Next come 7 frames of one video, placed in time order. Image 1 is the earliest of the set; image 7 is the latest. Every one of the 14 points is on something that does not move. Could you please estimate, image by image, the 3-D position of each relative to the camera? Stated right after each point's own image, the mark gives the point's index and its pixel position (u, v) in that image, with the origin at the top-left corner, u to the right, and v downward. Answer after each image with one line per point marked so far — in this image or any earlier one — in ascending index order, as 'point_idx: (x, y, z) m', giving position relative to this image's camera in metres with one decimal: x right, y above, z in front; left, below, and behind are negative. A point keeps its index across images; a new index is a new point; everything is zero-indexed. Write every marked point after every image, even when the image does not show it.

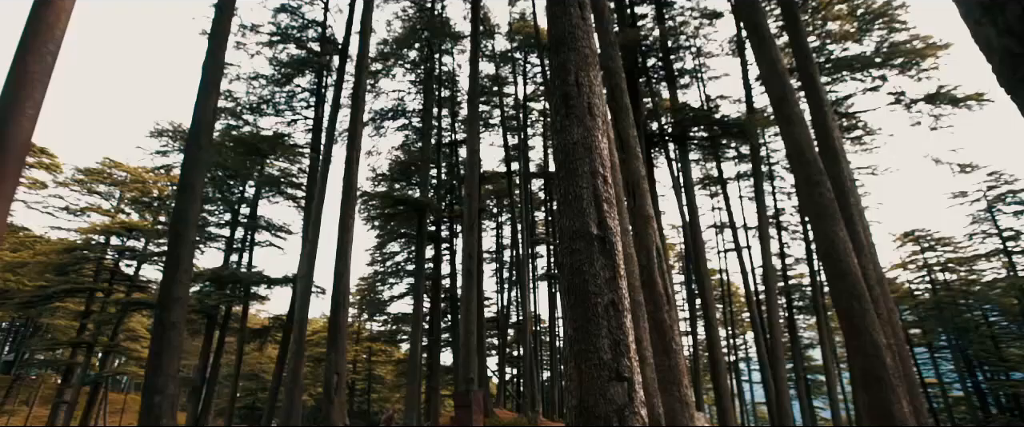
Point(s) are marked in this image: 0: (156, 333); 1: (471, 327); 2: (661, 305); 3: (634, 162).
0: (-4.1, -1.3, +5.9) m
1: (-0.9, -2.8, +12.6) m
2: (+1.4, -0.9, +5.1) m
3: (+1.4, +0.6, +6.2) m
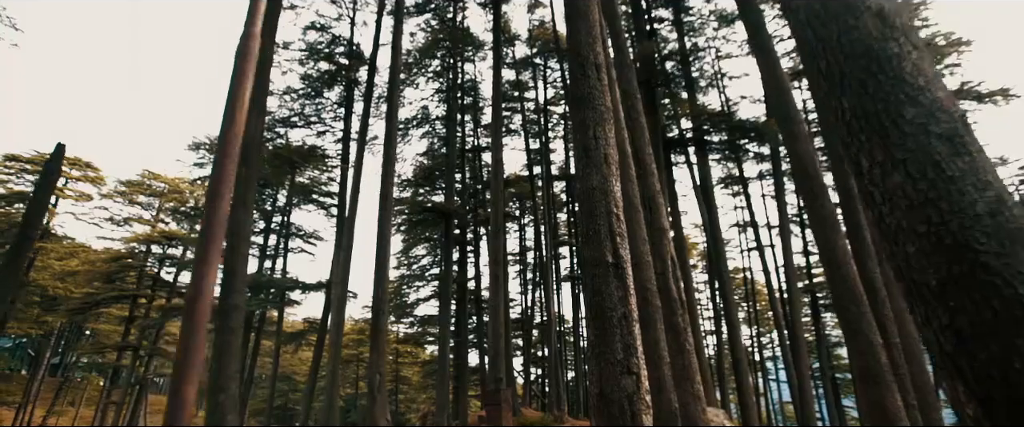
0: (-3.7, -1.6, +6.6) m
1: (-0.3, -2.9, +13.1) m
2: (+1.7, -1.0, +5.6) m
3: (+1.7, +0.5, +6.7) m
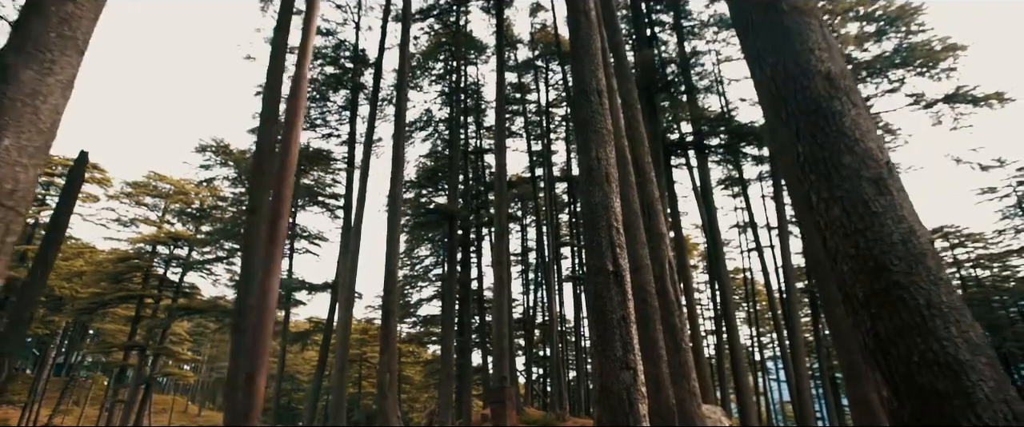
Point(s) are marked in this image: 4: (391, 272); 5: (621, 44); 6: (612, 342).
0: (-3.7, -1.6, +6.9) m
1: (-0.2, -3.0, +13.4) m
2: (+1.8, -1.1, +5.9) m
3: (+1.8, +0.4, +7.0) m
4: (-2.3, -1.1, +10.0) m
5: (+1.7, +2.6, +8.1) m
6: (+0.9, -1.2, +4.7) m
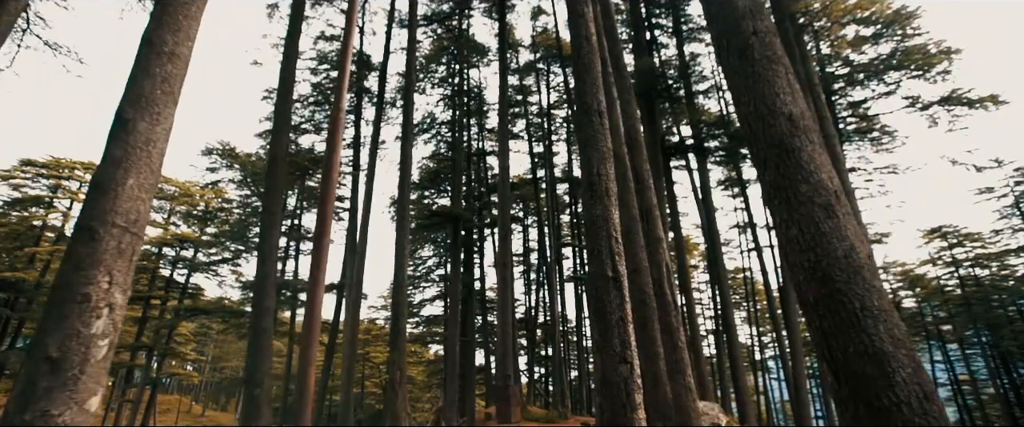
0: (-3.6, -1.7, +7.2) m
1: (-0.1, -3.1, +13.7) m
2: (+1.9, -1.1, +6.2) m
3: (+1.9, +0.3, +7.3) m
4: (-2.2, -1.2, +10.3) m
5: (+1.7, +2.5, +8.4) m
6: (+0.9, -1.2, +5.0) m
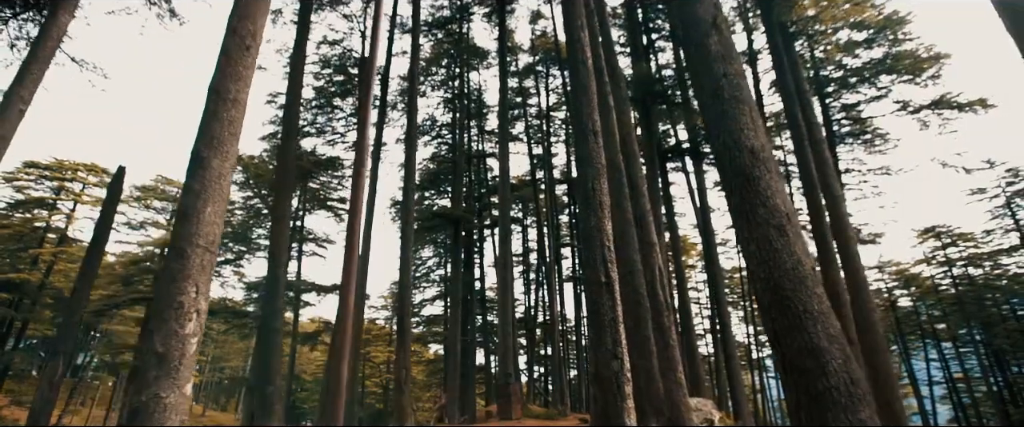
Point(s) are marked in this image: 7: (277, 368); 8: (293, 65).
0: (-3.6, -1.8, +7.6) m
1: (-0.1, -3.1, +14.1) m
2: (+1.9, -1.2, +6.5) m
3: (+1.9, +0.3, +7.6) m
4: (-2.2, -1.2, +10.6) m
5: (+1.7, +2.5, +8.7) m
6: (+1.0, -1.3, +5.3) m
7: (-3.3, -2.2, +7.4) m
8: (-4.2, +2.8, +10.0) m
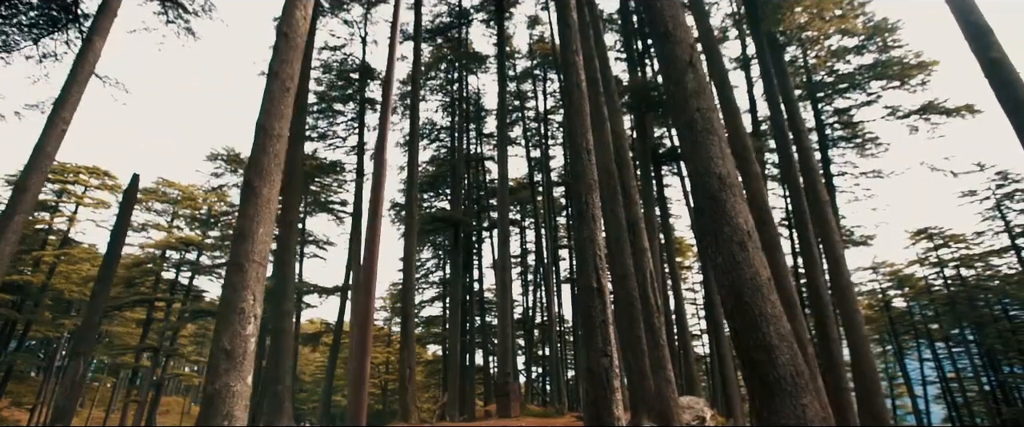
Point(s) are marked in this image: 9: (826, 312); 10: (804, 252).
0: (-3.6, -1.9, +7.9) m
1: (-0.1, -3.2, +14.4) m
2: (+1.9, -1.3, +6.9) m
3: (+1.9, +0.2, +8.0) m
4: (-2.2, -1.3, +11.0) m
5: (+1.7, +2.4, +9.1) m
6: (+1.0, -1.4, +5.7) m
7: (-3.3, -2.3, +7.8) m
8: (-4.2, +2.7, +10.4) m
9: (+5.0, -1.6, +8.4) m
10: (+5.1, -0.7, +9.2) m
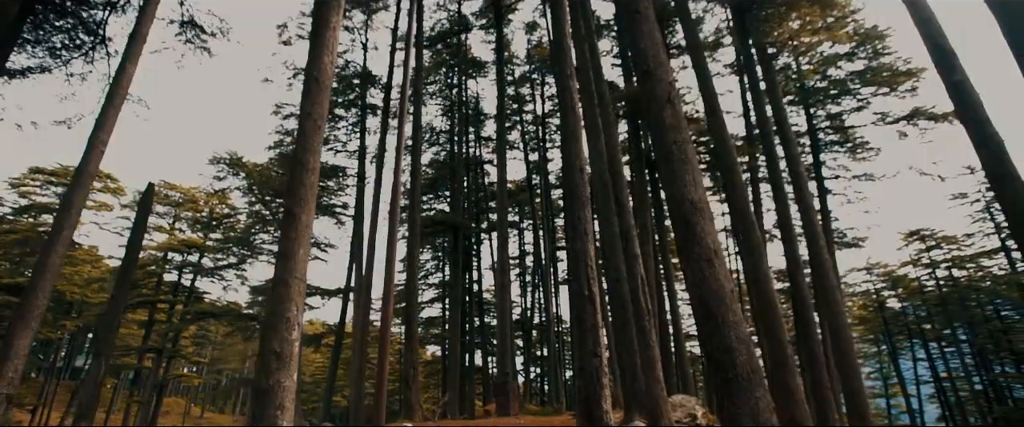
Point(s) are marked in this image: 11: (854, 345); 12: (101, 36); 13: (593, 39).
0: (-3.6, -2.0, +8.3) m
1: (-0.2, -3.3, +14.8) m
2: (+1.9, -1.4, +7.3) m
3: (+1.9, +0.1, +8.4) m
4: (-2.2, -1.5, +11.4) m
5: (+1.7, +2.2, +9.5) m
6: (+1.0, -1.5, +6.1) m
7: (-3.3, -2.4, +8.2) m
8: (-4.2, +2.6, +10.8) m
9: (+5.0, -1.7, +8.8) m
10: (+5.1, -0.8, +9.7) m
11: (+5.7, -2.2, +8.8) m
12: (-6.8, +3.0, +8.6) m
13: (+1.5, +3.3, +9.9) m
